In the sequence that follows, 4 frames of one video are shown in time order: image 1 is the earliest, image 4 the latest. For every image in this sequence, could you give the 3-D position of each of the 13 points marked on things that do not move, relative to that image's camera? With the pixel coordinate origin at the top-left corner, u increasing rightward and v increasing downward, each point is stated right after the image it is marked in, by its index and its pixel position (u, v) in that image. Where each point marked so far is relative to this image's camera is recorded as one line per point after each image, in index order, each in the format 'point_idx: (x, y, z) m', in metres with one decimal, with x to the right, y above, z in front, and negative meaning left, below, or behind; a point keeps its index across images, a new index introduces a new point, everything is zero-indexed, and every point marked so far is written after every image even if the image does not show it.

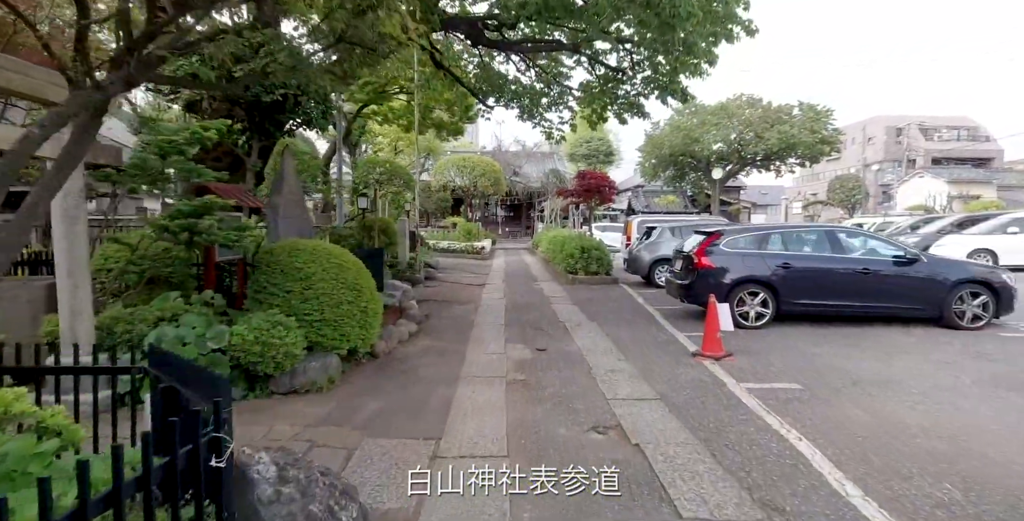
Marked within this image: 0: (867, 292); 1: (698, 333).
0: (+6.1, -0.5, +8.5) m
1: (+3.0, -1.2, +8.1) m
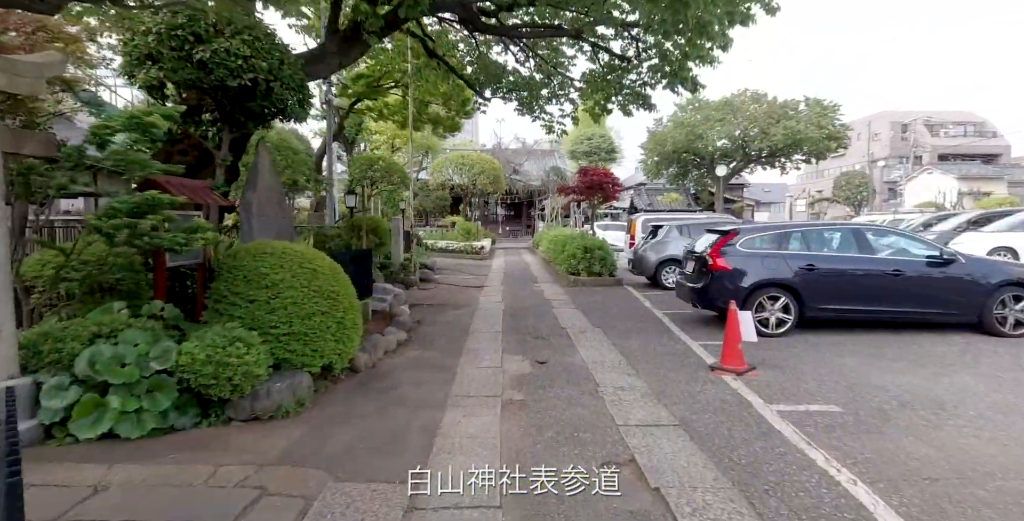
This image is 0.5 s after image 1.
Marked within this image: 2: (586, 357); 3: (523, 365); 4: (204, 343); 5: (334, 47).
0: (+6.1, -0.6, +7.8) m
1: (+3.0, -1.2, +7.3) m
2: (+1.0, -1.3, +6.8) m
3: (+0.1, -1.4, +6.5) m
4: (-2.8, -0.8, +4.5) m
5: (-2.9, +3.5, +8.1) m
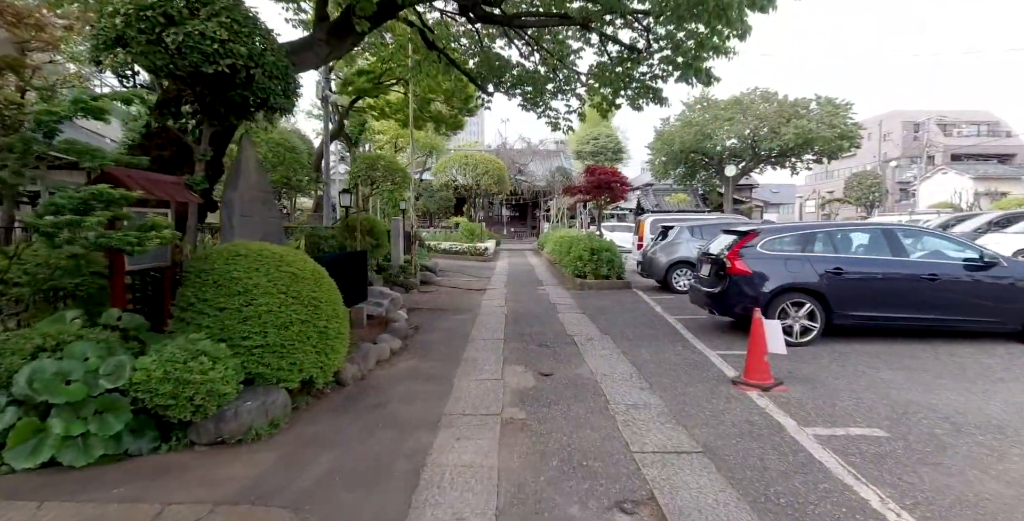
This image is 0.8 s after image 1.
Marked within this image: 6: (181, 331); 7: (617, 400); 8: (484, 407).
0: (+6.1, -0.6, +7.2) m
1: (+3.0, -1.3, +6.7) m
2: (+1.0, -1.4, +6.2) m
3: (+0.2, -1.4, +5.9) m
4: (-2.8, -0.8, +4.0) m
5: (-2.9, +3.4, +7.6) m
6: (-3.0, -0.6, +4.5) m
7: (+1.1, -1.5, +5.2) m
8: (-0.3, -1.5, +5.1) m
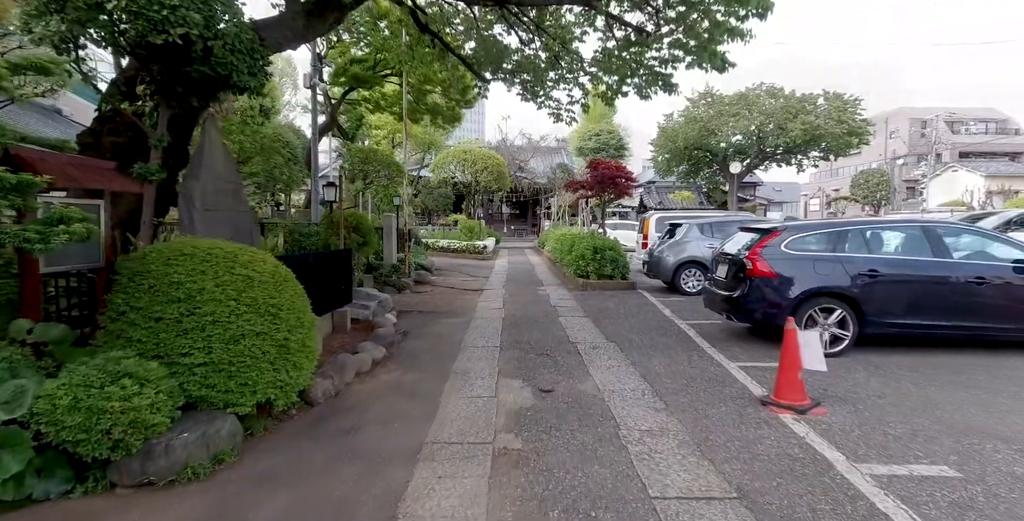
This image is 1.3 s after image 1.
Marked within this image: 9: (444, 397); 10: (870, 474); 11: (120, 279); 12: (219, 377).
0: (+6.1, -0.6, +6.4) m
1: (+3.0, -1.3, +6.0) m
2: (+1.0, -1.4, +5.5) m
3: (+0.1, -1.4, +5.2) m
4: (-2.9, -0.8, +3.2) m
5: (-2.9, +3.4, +6.8) m
6: (-3.1, -0.6, +3.8) m
7: (+1.0, -1.5, +4.4) m
8: (-0.3, -1.5, +4.3) m
9: (-0.7, -1.4, +5.1) m
10: (+2.6, -1.5, +3.6) m
11: (-3.2, -0.1, +4.0) m
12: (-2.2, -0.9, +3.8) m
